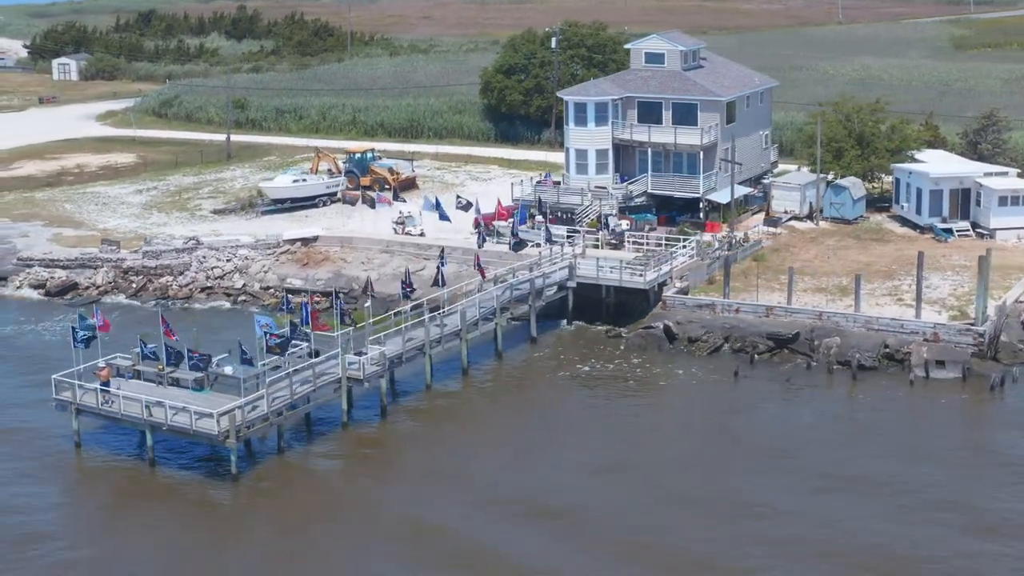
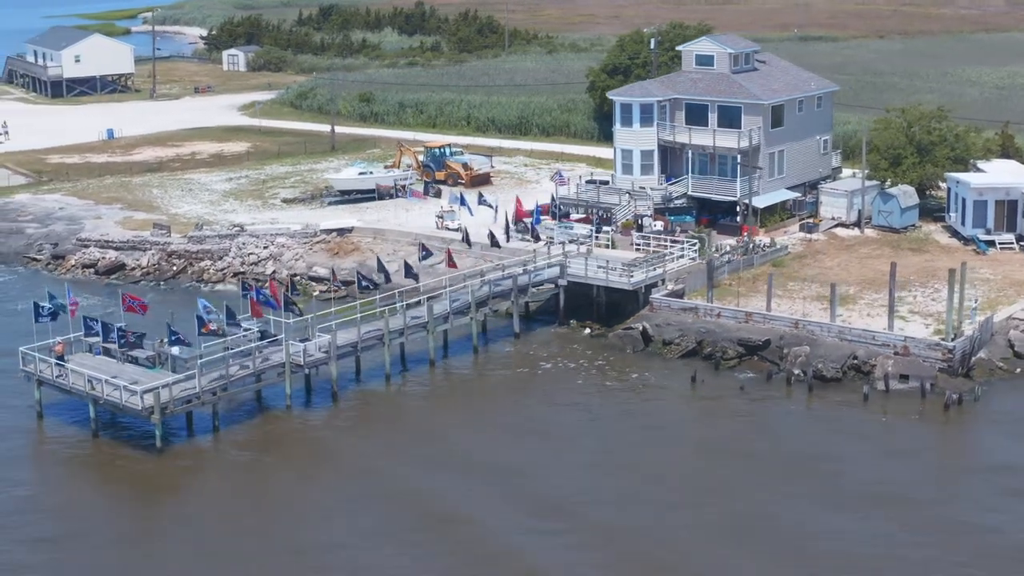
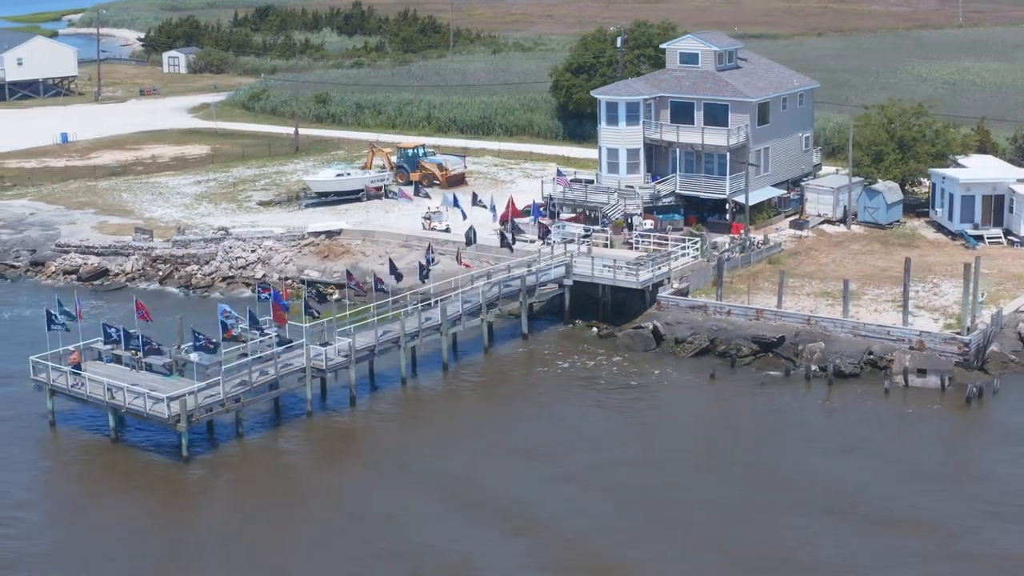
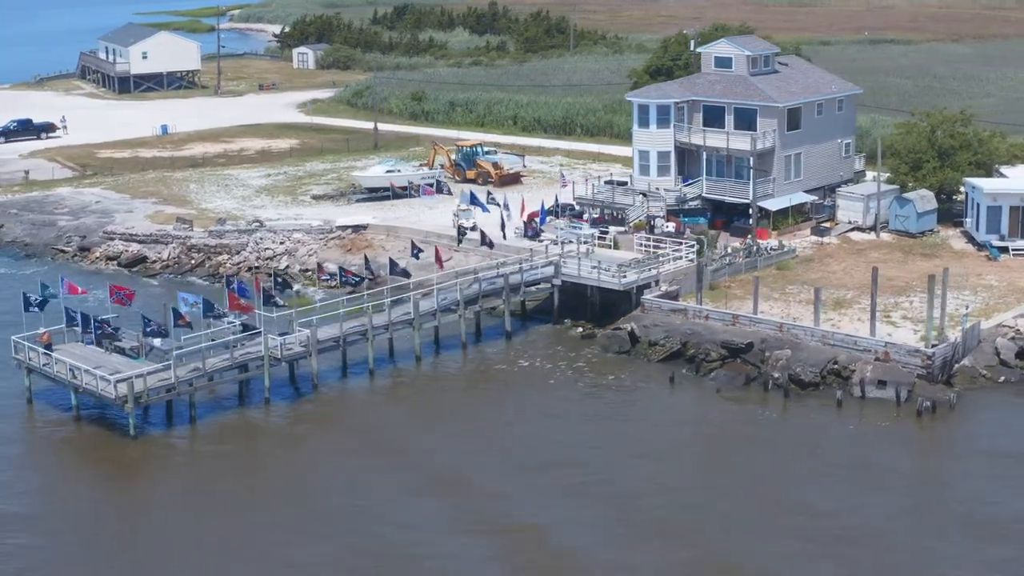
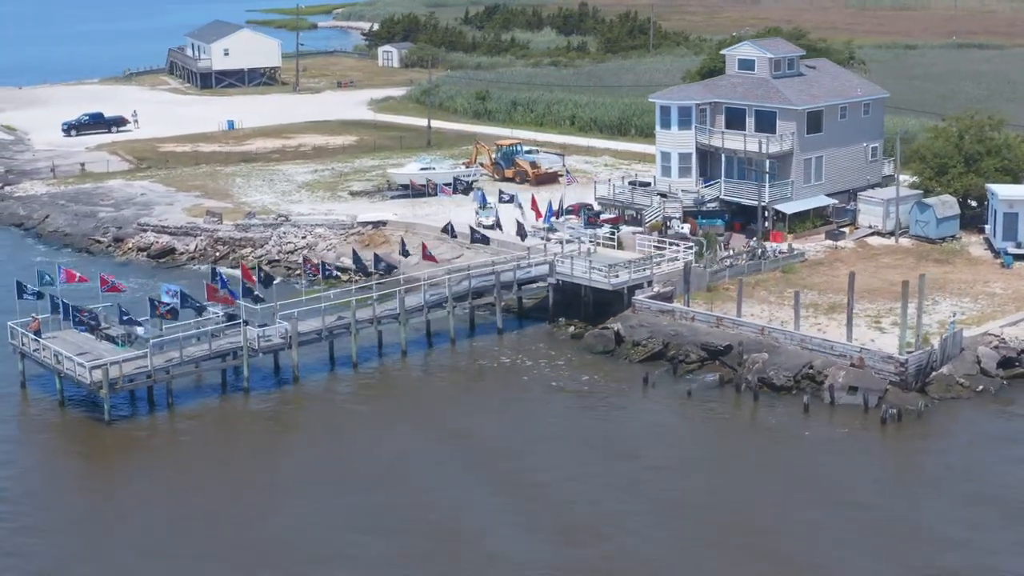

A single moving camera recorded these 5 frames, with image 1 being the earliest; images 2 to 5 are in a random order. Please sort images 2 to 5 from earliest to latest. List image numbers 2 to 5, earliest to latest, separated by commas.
3, 2, 4, 5
